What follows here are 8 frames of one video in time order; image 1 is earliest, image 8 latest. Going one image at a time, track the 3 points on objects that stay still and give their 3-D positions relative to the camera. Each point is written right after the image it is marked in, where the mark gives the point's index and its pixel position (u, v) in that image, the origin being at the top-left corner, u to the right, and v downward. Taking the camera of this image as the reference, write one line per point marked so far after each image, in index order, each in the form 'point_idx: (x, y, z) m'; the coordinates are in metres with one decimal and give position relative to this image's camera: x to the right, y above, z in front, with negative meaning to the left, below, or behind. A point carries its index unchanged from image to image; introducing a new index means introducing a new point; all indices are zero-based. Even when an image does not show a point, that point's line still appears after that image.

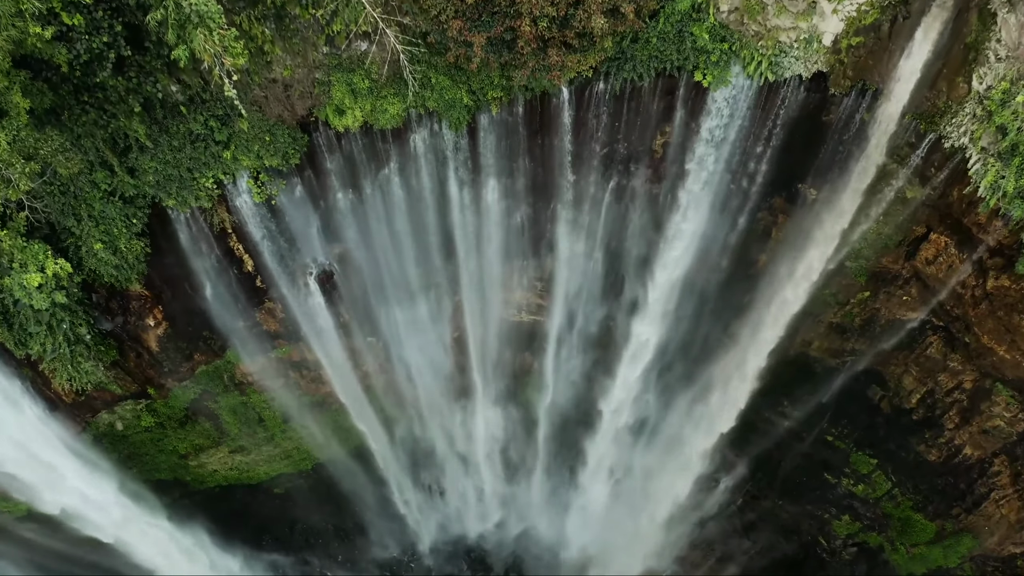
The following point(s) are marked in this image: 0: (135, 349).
0: (-6.7, -1.1, +10.9) m
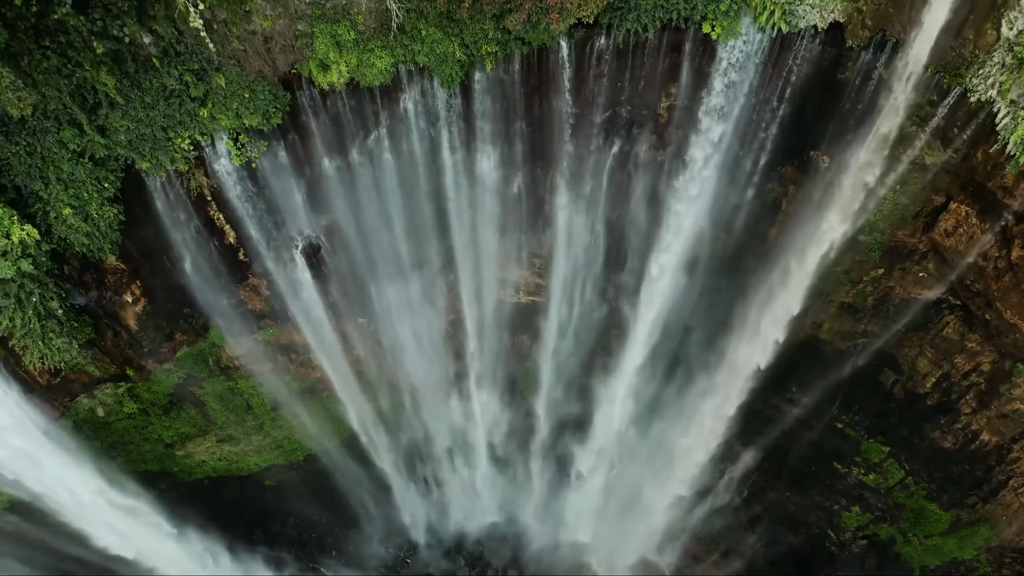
0: (-6.8, -0.6, +10.4) m
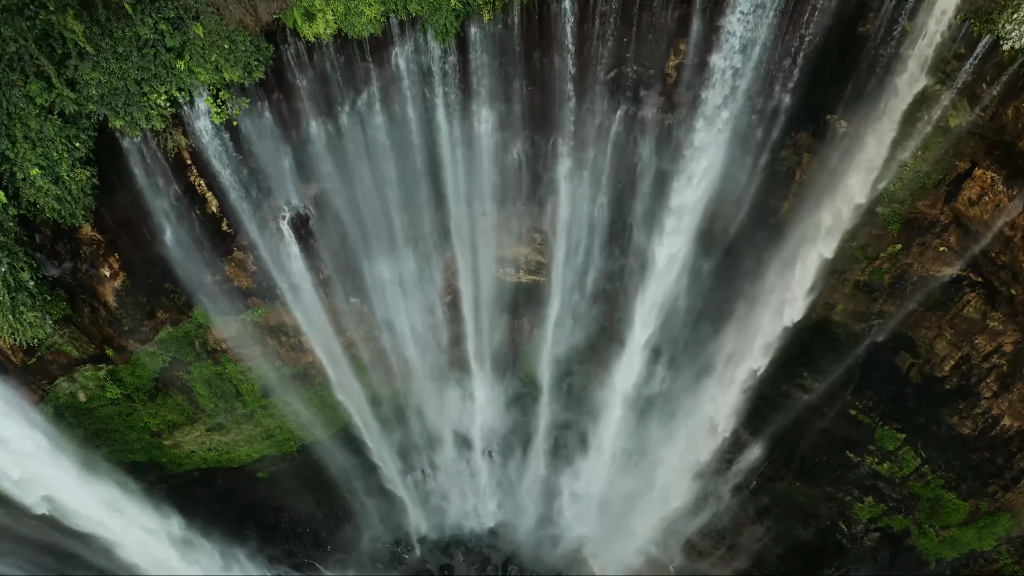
0: (-6.8, -0.2, +9.9) m
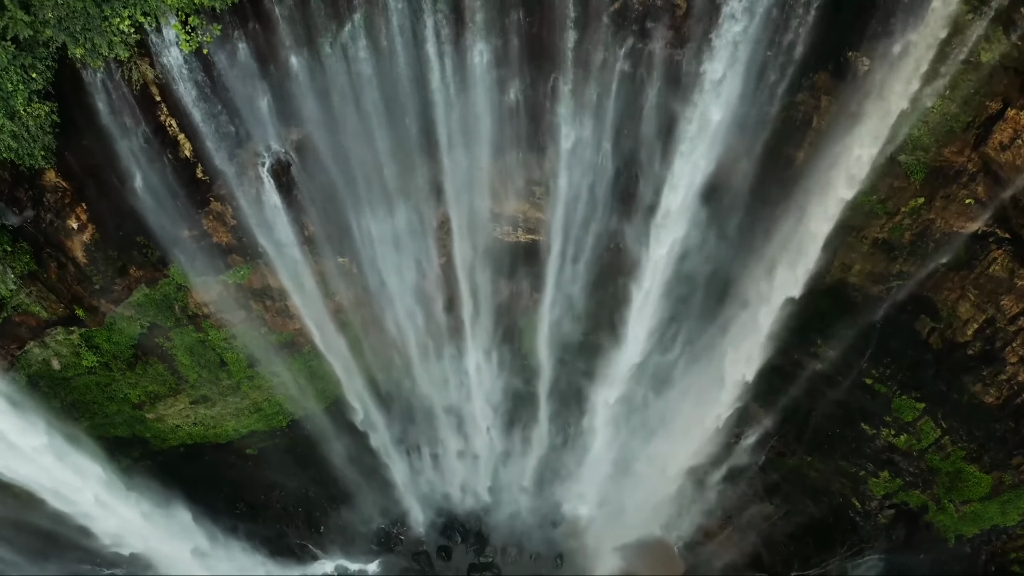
0: (-6.8, +0.4, +9.2) m
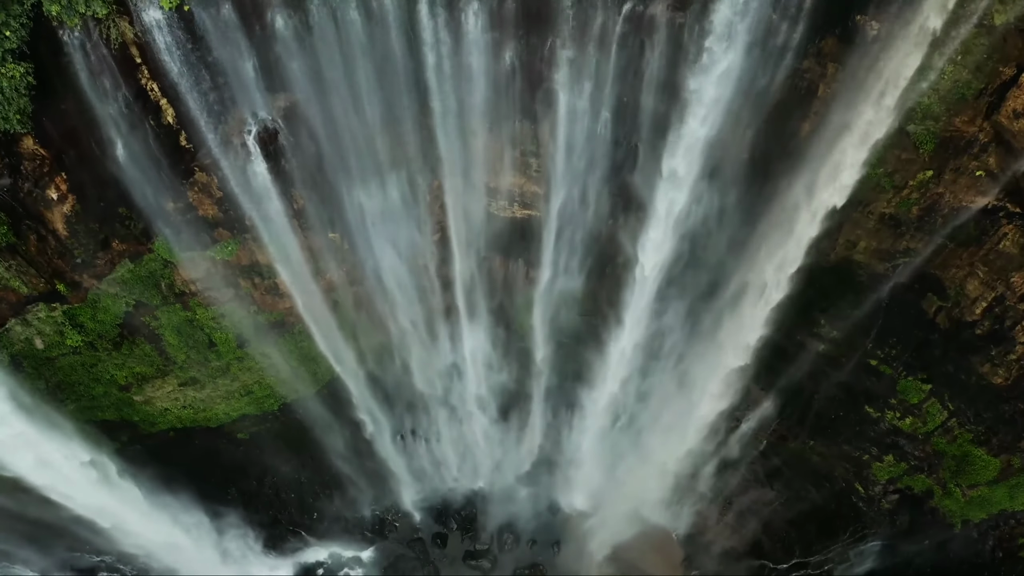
0: (-6.9, +0.8, +8.9) m
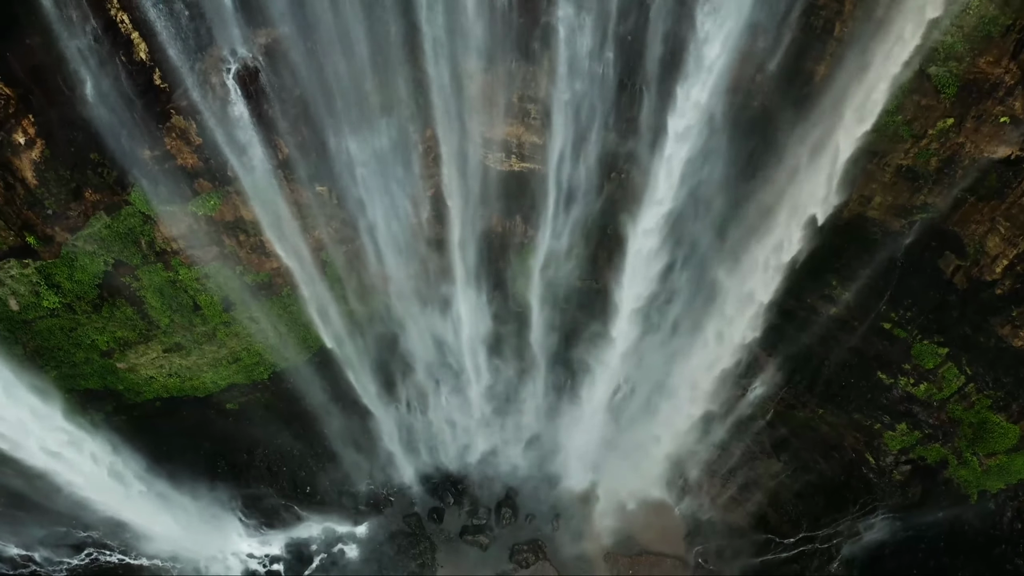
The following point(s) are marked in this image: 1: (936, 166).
0: (-6.9, +1.5, +8.4) m
1: (+6.3, +1.9, +9.0) m
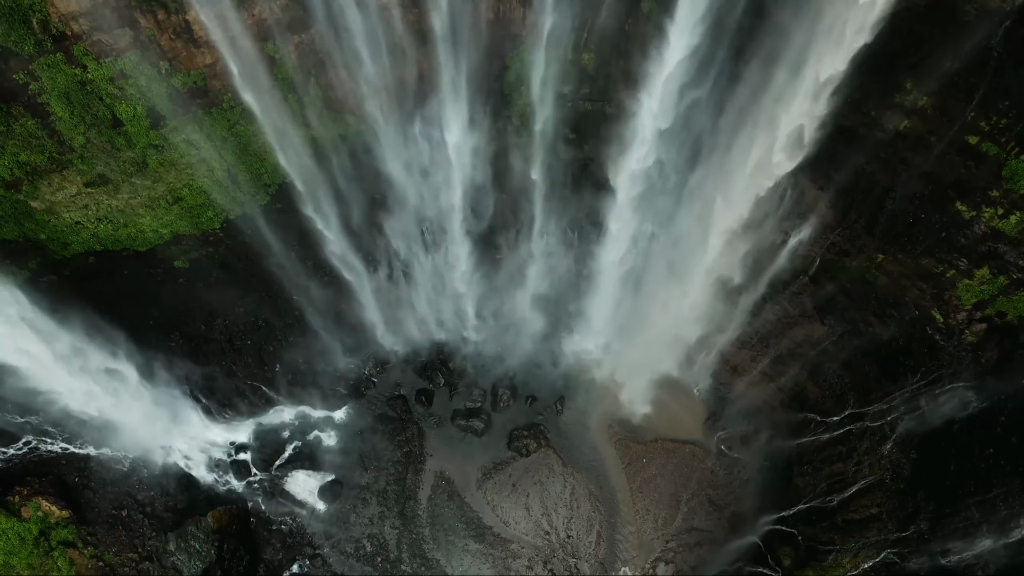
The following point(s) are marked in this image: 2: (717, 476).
0: (-7.1, +4.0, +6.3) m
1: (+6.1, +4.5, +6.7) m
2: (+3.9, -3.6, +11.7) m
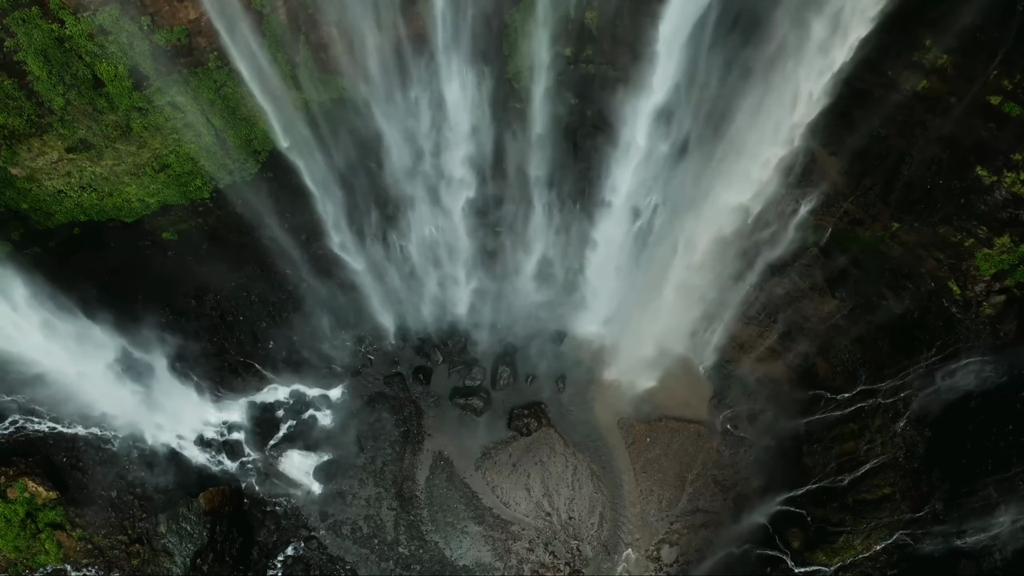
0: (-7.1, +4.4, +5.9) m
1: (+6.1, +5.0, +6.2) m
2: (+3.9, -3.1, +11.3) m
